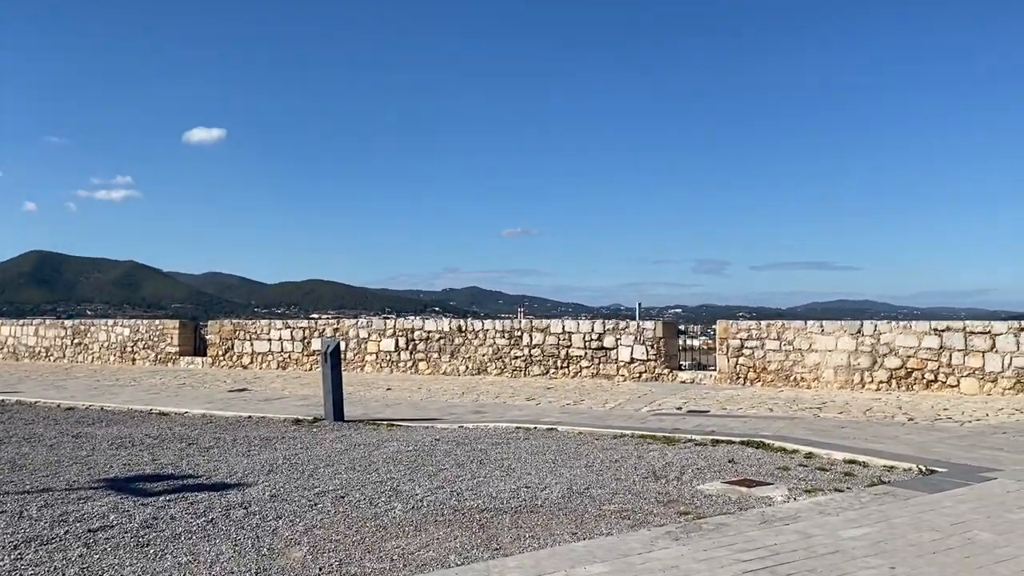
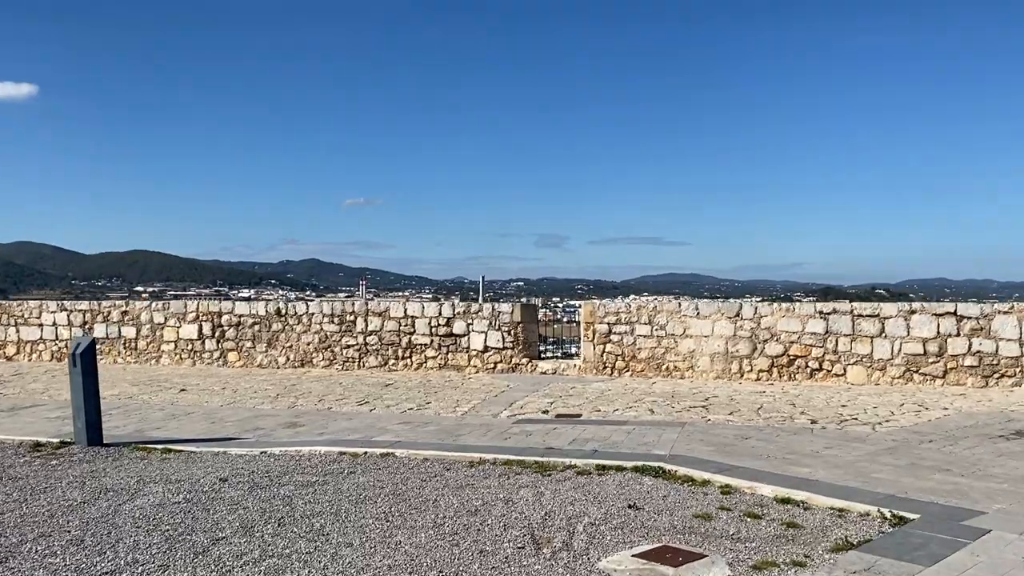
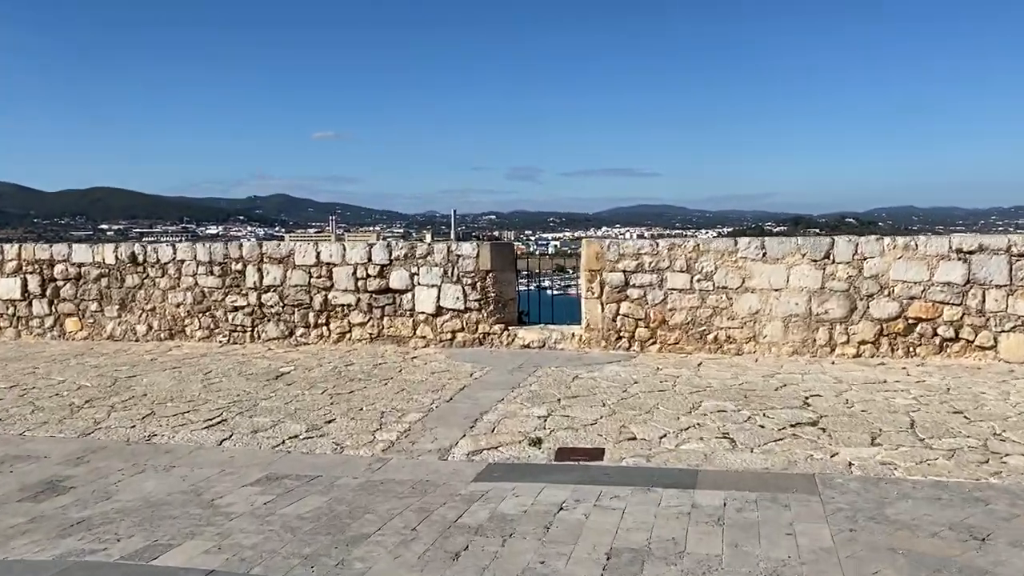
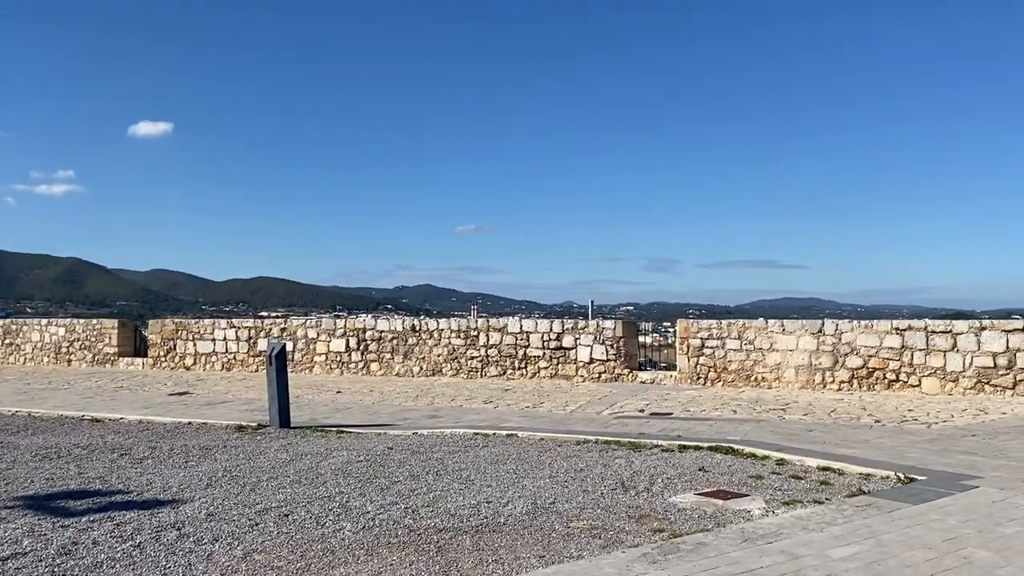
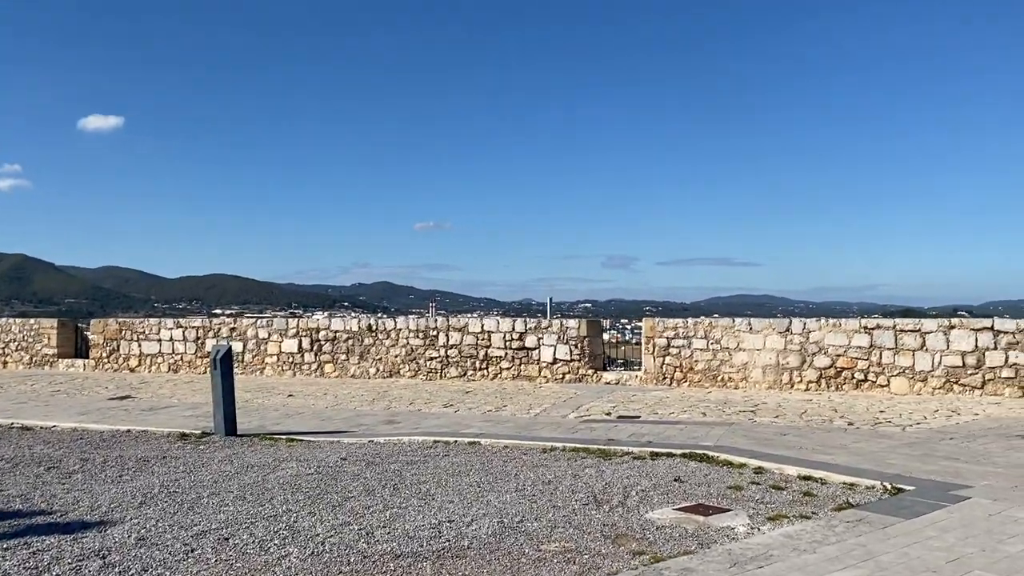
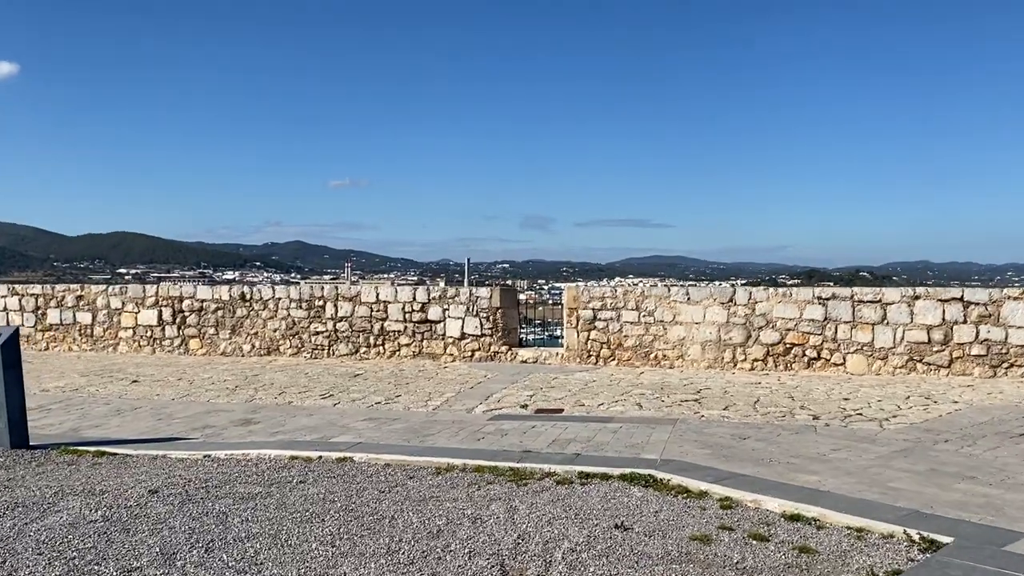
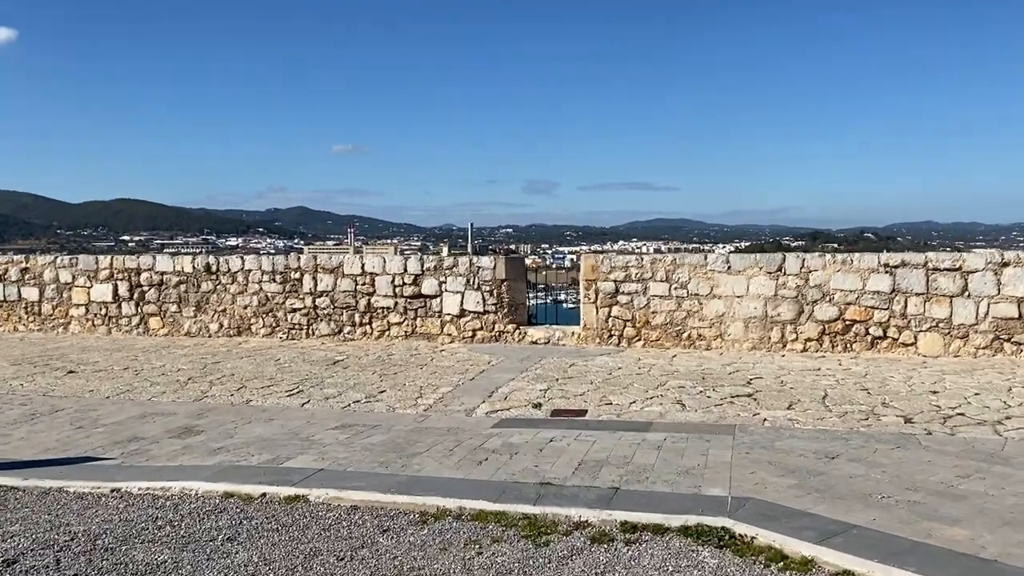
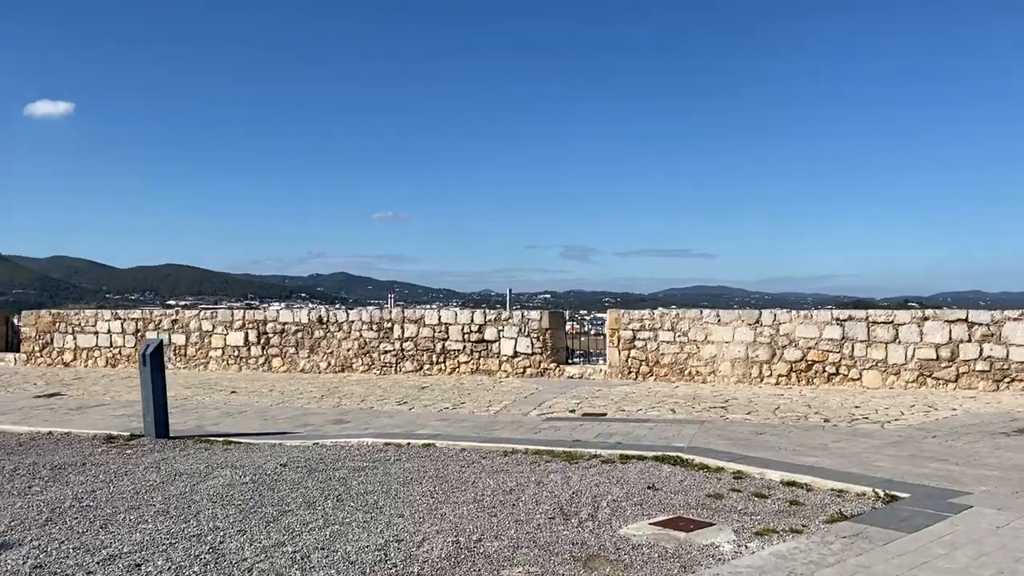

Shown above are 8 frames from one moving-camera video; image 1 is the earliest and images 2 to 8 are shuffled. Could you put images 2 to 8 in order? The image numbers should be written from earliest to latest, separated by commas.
4, 5, 8, 2, 6, 7, 3
